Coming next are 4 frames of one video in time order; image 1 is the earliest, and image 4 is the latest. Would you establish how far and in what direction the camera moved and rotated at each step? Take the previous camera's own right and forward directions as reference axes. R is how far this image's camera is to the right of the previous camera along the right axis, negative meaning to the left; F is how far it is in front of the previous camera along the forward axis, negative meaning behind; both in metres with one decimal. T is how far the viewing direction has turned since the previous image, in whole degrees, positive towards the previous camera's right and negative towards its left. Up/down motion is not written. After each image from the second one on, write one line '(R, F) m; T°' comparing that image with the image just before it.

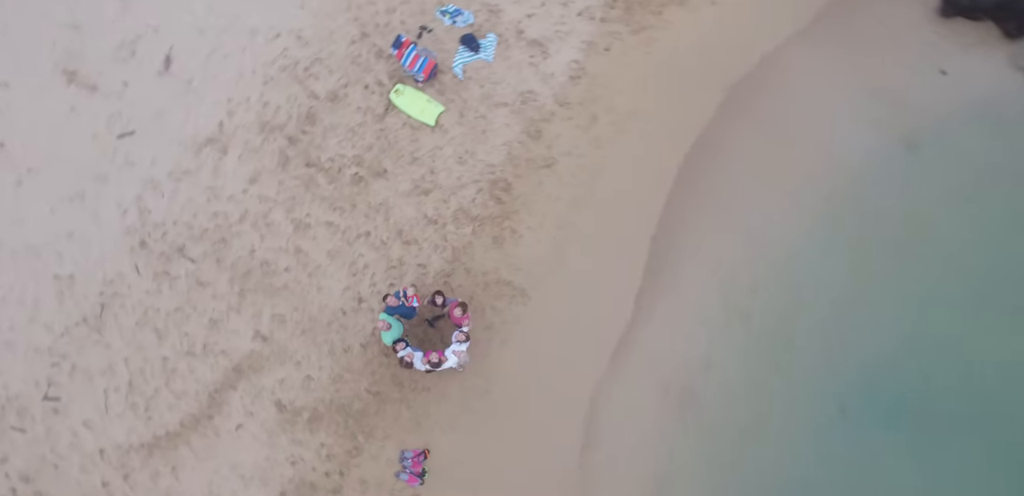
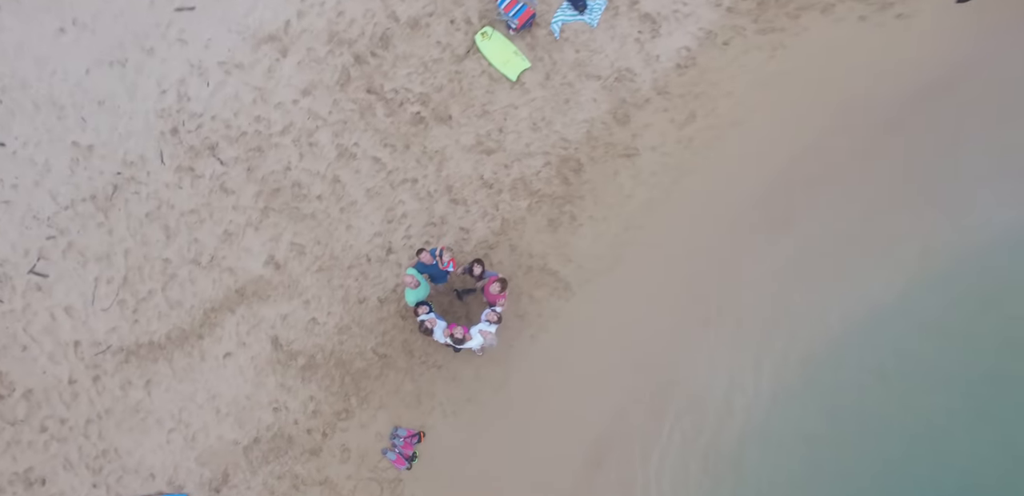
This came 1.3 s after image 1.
(-0.2, +0.6) m; -2°
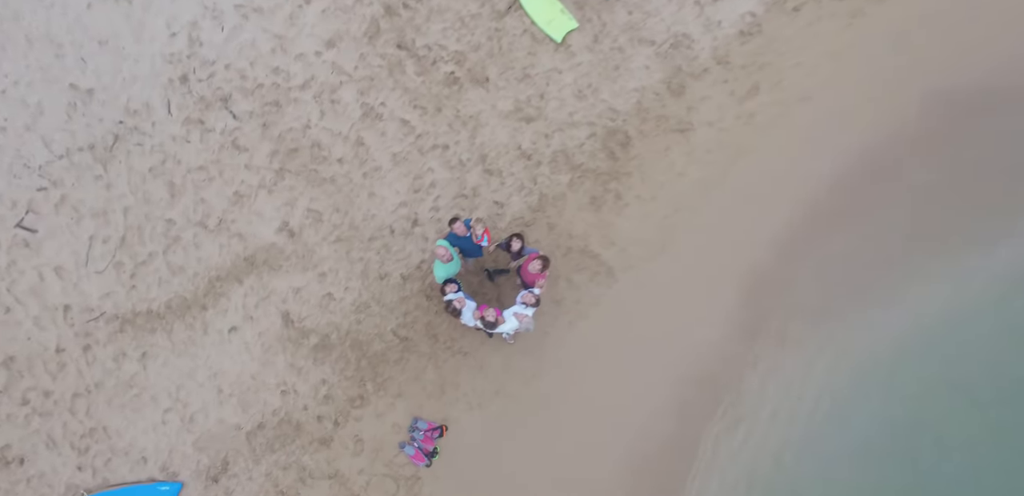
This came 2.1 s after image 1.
(-0.2, +0.5) m; 0°
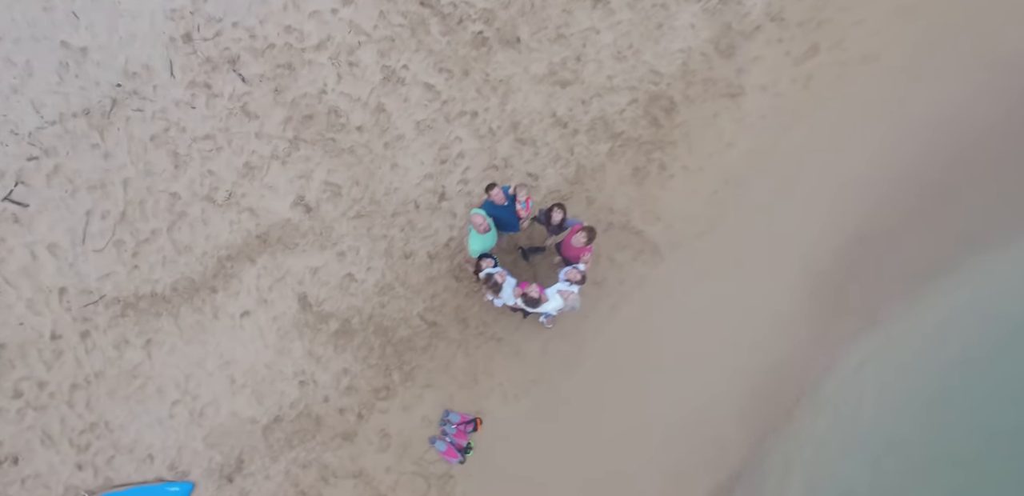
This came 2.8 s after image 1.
(-0.2, +0.4) m; 0°
